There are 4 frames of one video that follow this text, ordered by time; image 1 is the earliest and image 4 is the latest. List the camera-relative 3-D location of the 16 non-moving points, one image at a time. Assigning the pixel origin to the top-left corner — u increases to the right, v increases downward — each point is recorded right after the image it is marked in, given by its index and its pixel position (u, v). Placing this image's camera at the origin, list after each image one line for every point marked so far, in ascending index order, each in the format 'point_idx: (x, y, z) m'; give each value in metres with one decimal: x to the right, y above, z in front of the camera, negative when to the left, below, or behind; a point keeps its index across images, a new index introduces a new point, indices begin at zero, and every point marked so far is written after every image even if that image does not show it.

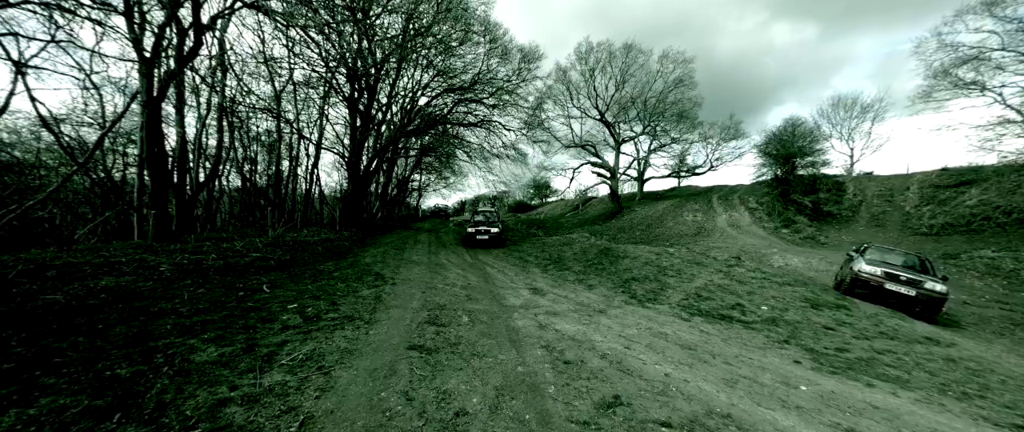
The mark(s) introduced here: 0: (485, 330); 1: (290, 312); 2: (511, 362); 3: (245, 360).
0: (-0.4, -1.5, +4.9) m
1: (-3.1, -1.3, +5.2) m
2: (0.0, -1.5, +3.9) m
3: (-2.6, -1.4, +3.6) m
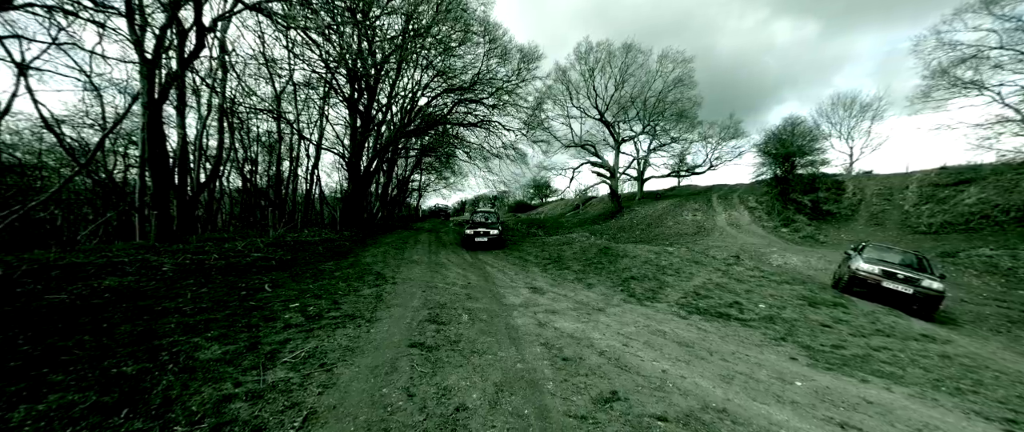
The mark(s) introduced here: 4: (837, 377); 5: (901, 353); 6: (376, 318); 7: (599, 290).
0: (-0.4, -1.5, +4.9) m
1: (-3.1, -1.3, +5.3) m
2: (0.0, -1.5, +3.9) m
3: (-2.6, -1.4, +3.7) m
4: (+3.5, -1.7, +4.0) m
5: (+5.4, -1.9, +5.2) m
6: (-1.9, -1.4, +5.2) m
7: (+2.0, -1.6, +8.3) m
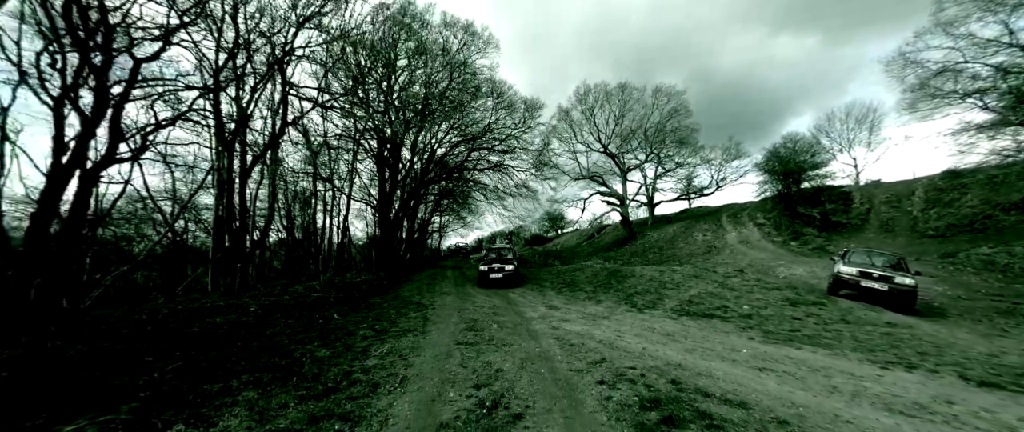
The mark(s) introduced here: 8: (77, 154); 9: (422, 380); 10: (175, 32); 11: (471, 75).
0: (0.0, -2.0, +6.4) m
1: (-2.8, -2.1, +6.9) m
2: (+0.3, -1.9, +5.4) m
3: (-2.3, -2.0, +5.3) m
4: (+3.8, -1.9, +5.3) m
5: (+5.8, -2.0, +6.4) m
6: (-1.5, -2.1, +6.7) m
7: (+2.5, -2.3, +9.7) m
8: (-7.6, +1.1, +6.4) m
9: (-1.1, -1.9, +4.3) m
10: (-6.7, +3.6, +7.3) m
11: (-1.6, +5.9, +15.7) m
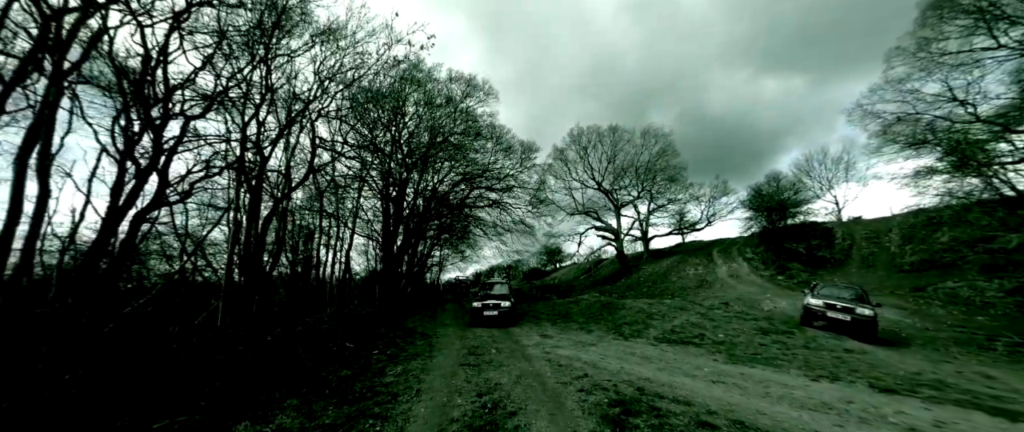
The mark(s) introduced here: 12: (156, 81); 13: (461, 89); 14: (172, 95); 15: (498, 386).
0: (-0.1, -2.7, +7.3) m
1: (-2.8, -2.9, +7.7) m
2: (+0.2, -2.5, +6.3) m
3: (-2.4, -2.6, +6.2) m
4: (+3.8, -2.5, +6.3) m
5: (+5.7, -2.7, +7.3) m
6: (-1.6, -2.8, +7.6) m
7: (+2.4, -3.3, +10.6) m
8: (-7.6, +0.4, +7.5) m
9: (-1.1, -2.5, +5.2) m
10: (-6.7, +2.8, +8.6) m
11: (-1.8, +4.3, +17.2) m
12: (-7.1, +2.7, +7.5) m
13: (-2.5, +6.1, +18.0) m
14: (-6.9, +2.5, +7.6) m
15: (-0.2, -2.4, +5.2) m
